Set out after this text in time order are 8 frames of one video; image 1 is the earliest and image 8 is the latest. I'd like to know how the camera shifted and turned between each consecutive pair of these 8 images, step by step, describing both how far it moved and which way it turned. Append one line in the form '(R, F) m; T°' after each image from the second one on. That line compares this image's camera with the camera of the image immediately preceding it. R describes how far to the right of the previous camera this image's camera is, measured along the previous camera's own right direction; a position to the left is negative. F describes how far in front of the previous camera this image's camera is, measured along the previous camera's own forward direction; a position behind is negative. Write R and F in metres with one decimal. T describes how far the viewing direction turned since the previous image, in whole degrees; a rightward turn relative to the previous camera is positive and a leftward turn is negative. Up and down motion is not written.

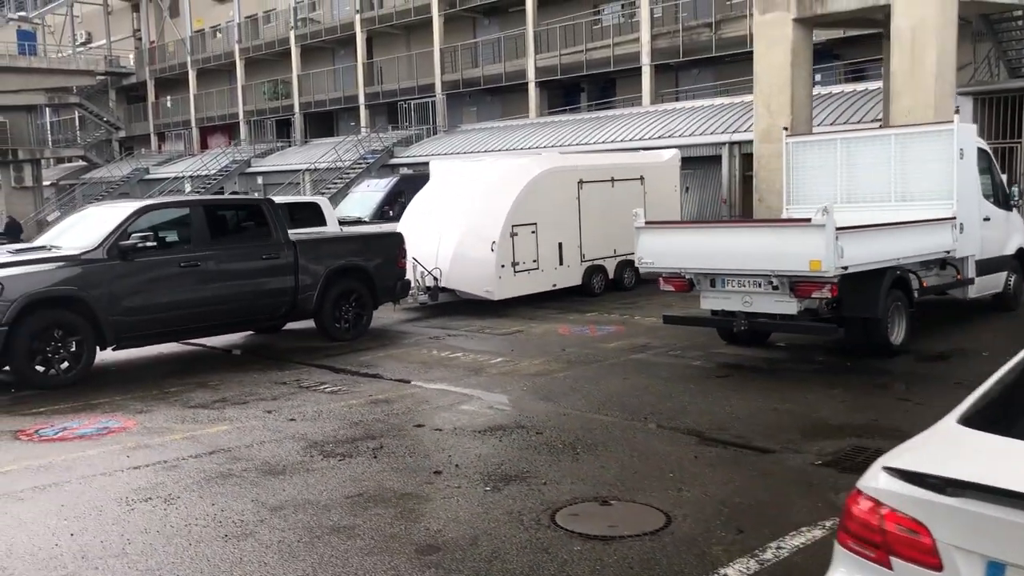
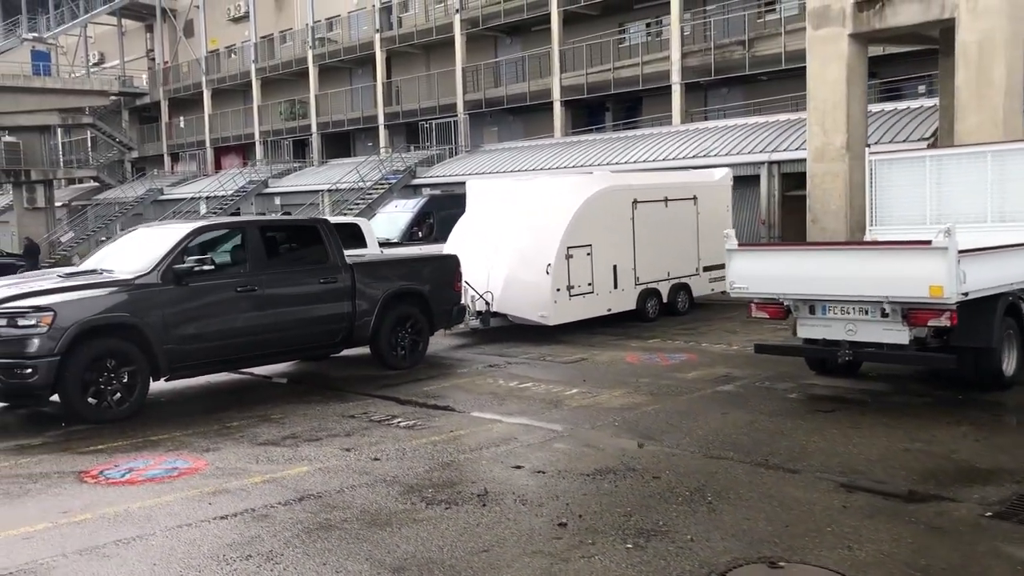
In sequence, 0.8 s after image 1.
(-0.8, +0.6) m; 0°
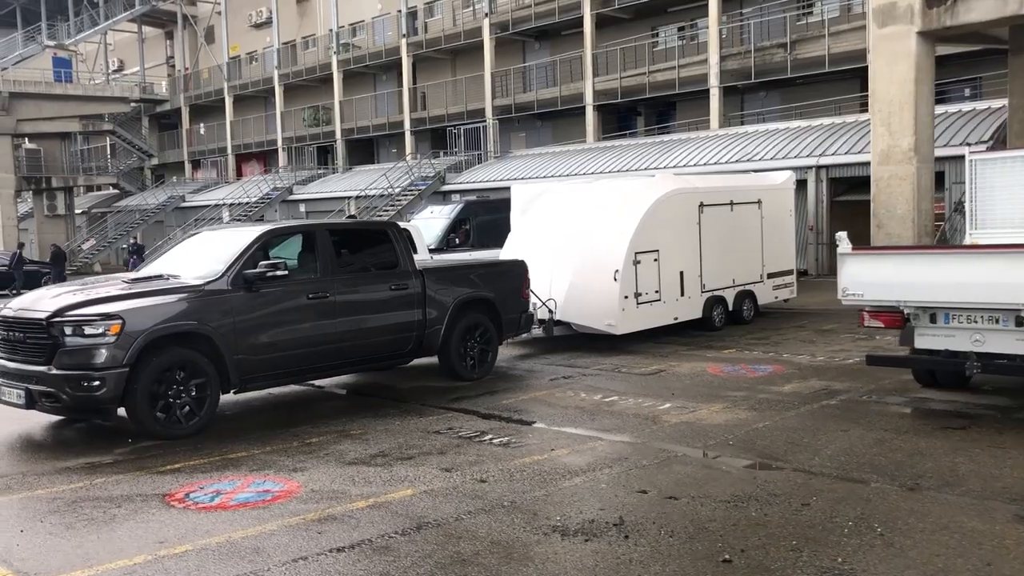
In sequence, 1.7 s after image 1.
(-0.8, +0.6) m; -1°
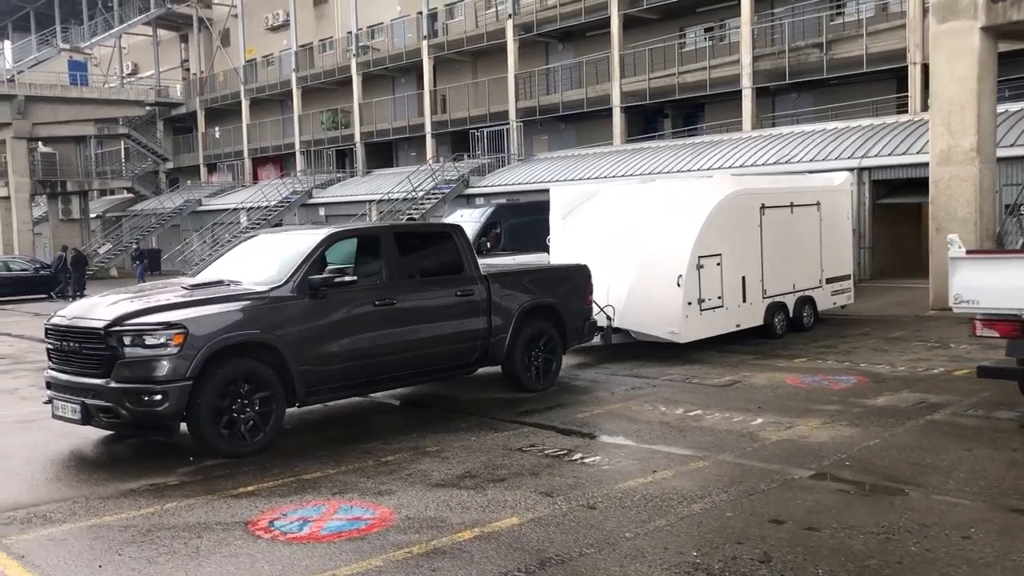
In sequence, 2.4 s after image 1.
(-0.7, +0.6) m; 0°
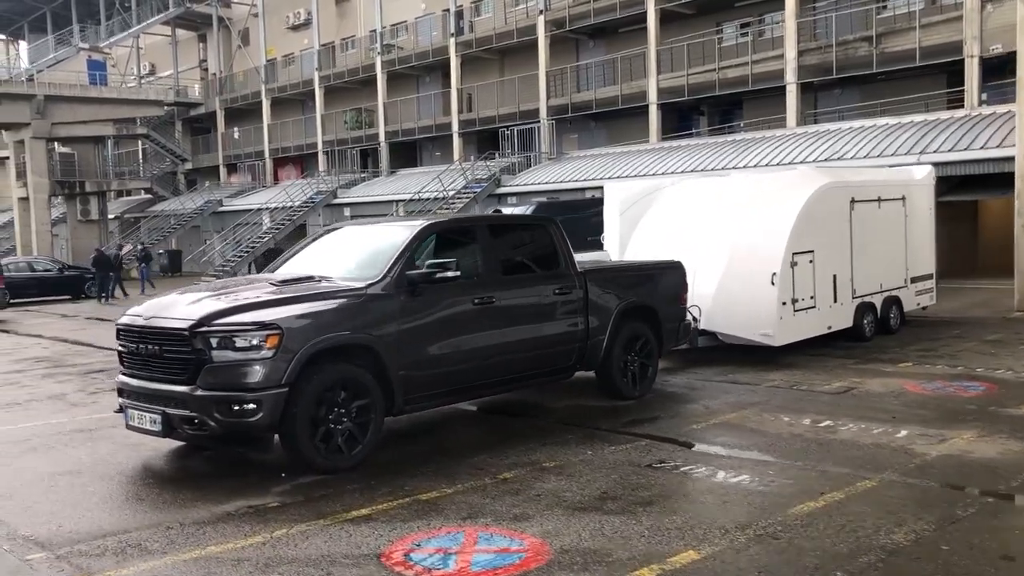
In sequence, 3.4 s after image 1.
(-0.9, +0.8) m; 0°
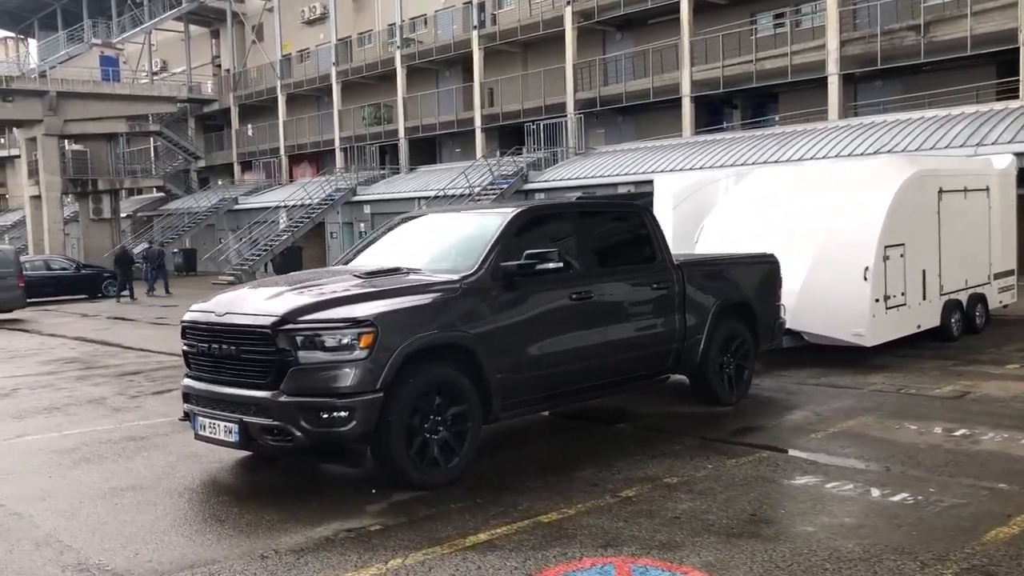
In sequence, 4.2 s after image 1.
(-0.8, +0.8) m; 0°
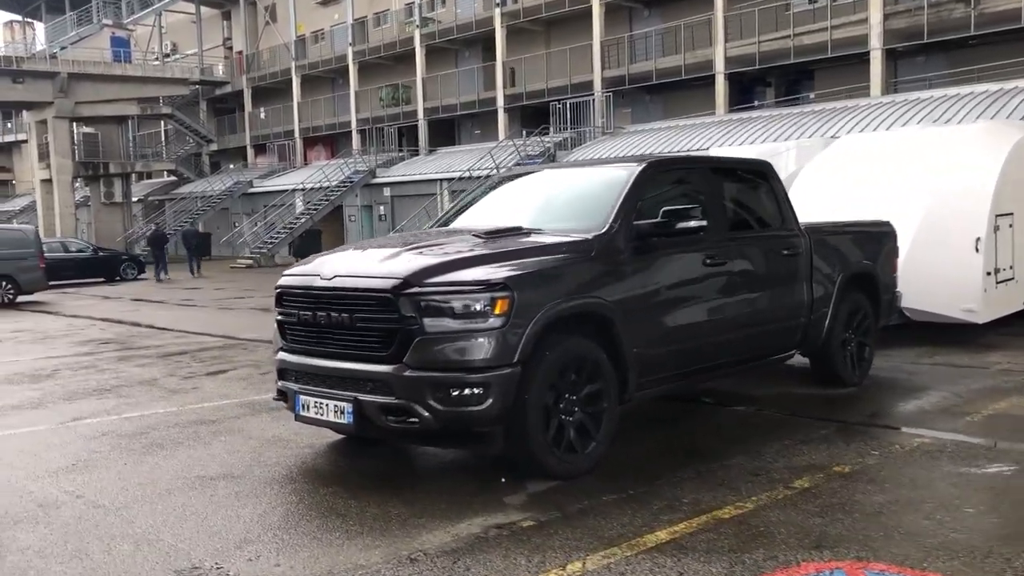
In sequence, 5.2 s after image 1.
(-0.9, +0.8) m; 0°
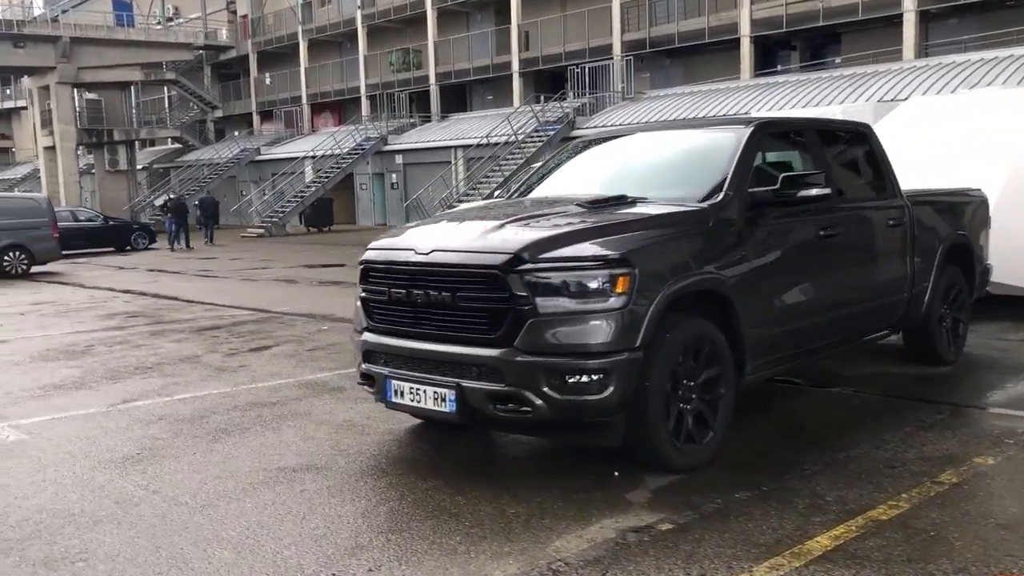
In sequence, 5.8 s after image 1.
(-0.6, +0.5) m; 0°
